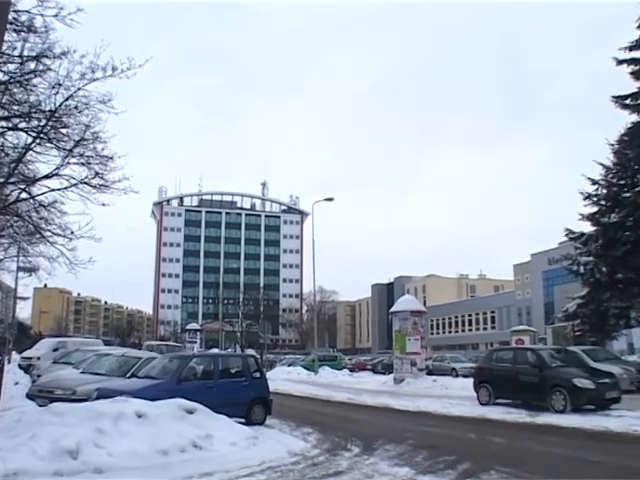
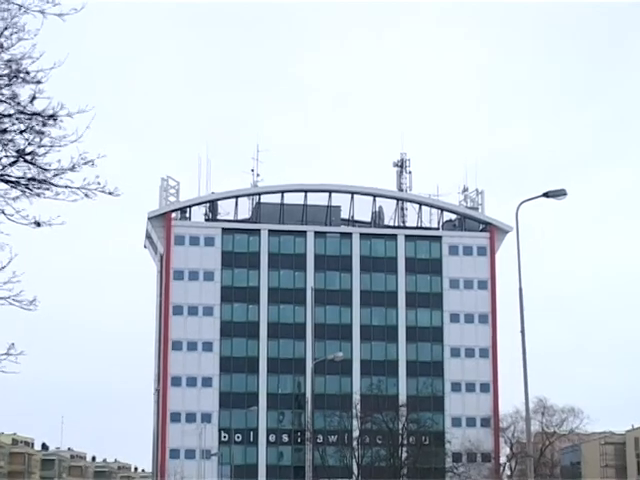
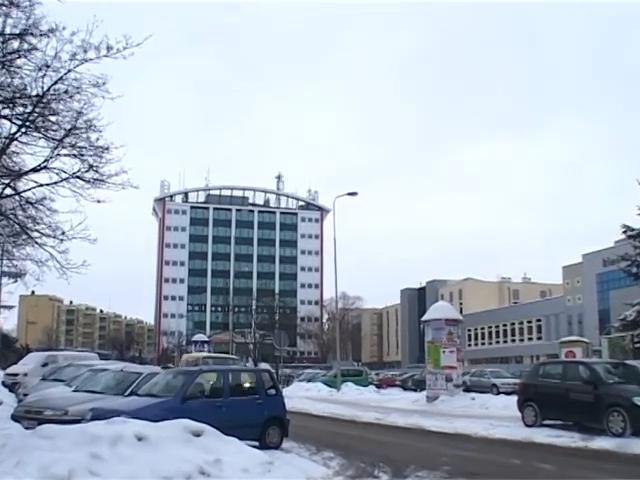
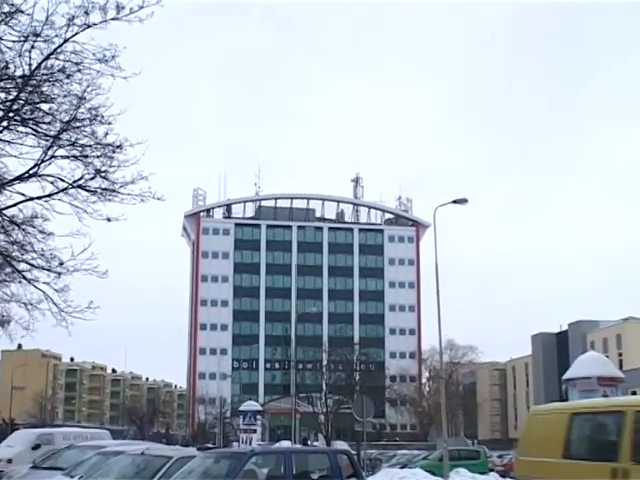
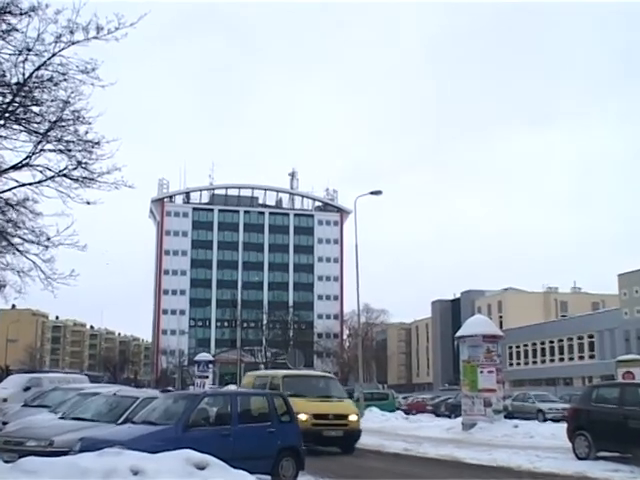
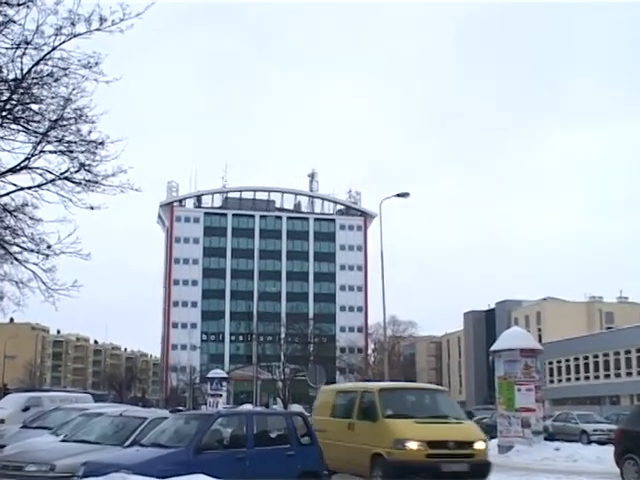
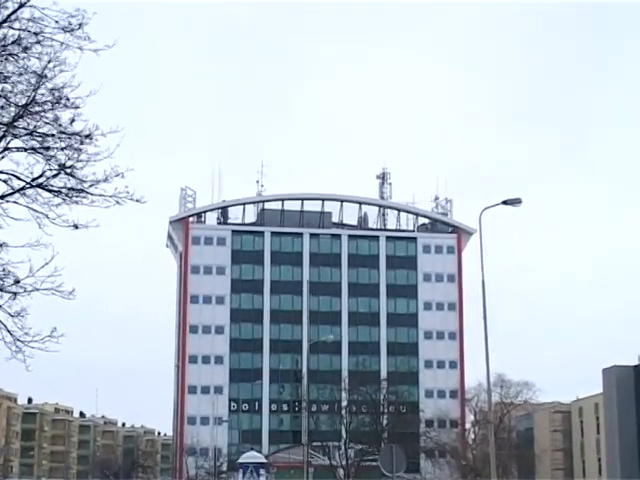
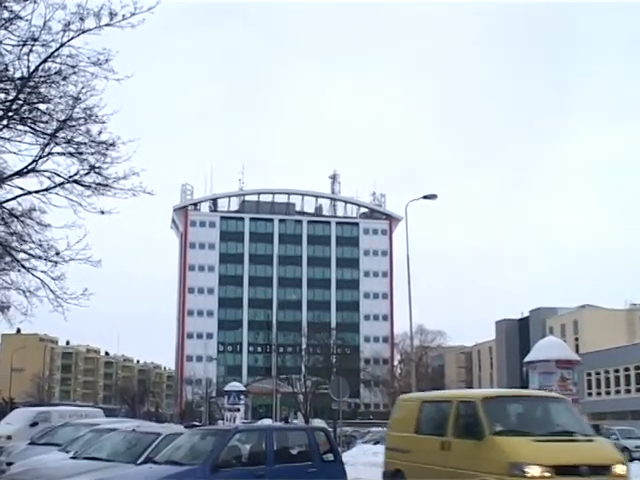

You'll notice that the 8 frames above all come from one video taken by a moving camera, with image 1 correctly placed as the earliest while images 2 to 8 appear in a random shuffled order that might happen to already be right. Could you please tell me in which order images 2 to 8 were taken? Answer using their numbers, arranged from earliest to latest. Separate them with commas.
3, 5, 6, 8, 4, 7, 2
